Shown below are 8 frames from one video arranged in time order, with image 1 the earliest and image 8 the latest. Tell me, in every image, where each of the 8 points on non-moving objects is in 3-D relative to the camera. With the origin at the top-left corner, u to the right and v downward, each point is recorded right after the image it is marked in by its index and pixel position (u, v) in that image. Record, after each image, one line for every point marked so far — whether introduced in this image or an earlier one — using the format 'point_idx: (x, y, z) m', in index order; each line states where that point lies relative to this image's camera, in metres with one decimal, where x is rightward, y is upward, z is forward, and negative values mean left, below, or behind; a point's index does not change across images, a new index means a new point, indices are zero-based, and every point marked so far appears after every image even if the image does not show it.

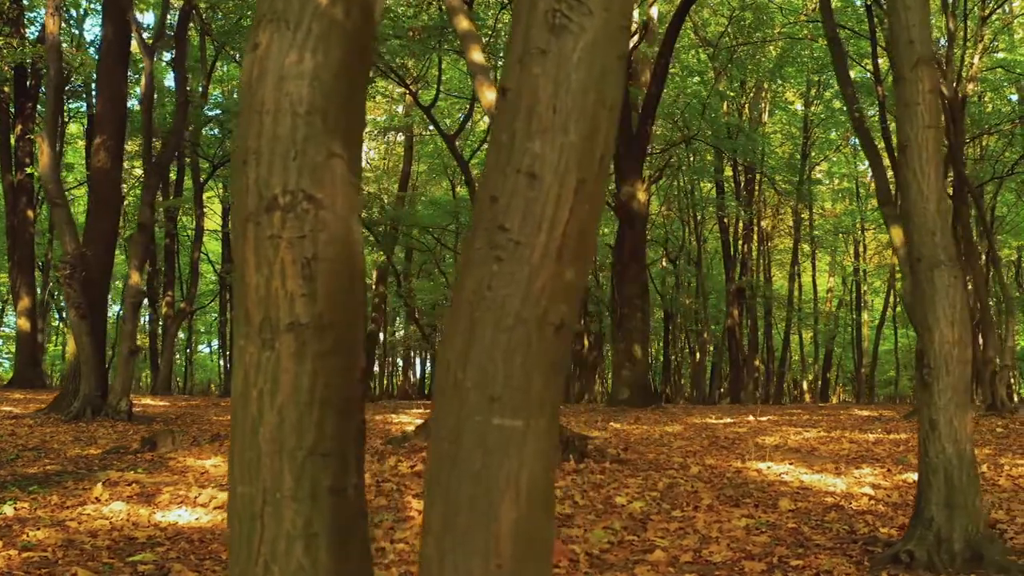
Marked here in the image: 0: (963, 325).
0: (+2.3, -0.2, +3.9) m
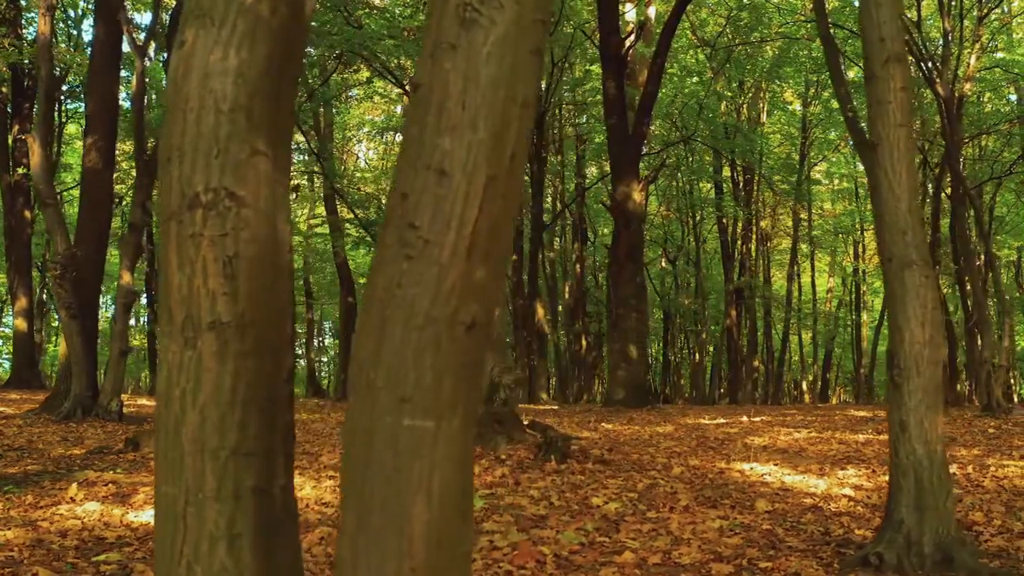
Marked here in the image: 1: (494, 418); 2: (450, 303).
0: (+2.1, -0.2, +3.9) m
1: (-0.2, -1.4, +8.0) m
2: (-0.1, 0.0, +1.6) m
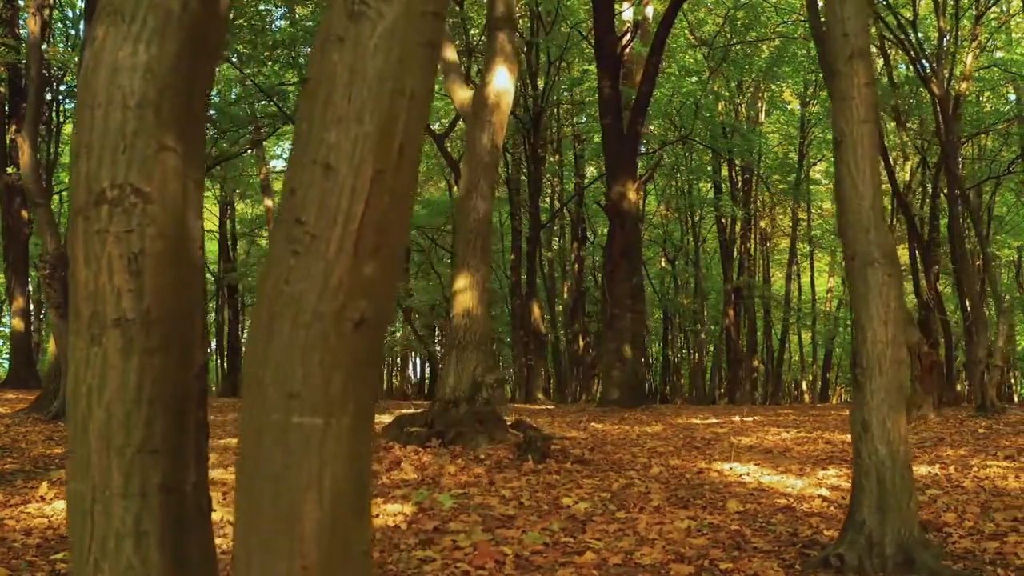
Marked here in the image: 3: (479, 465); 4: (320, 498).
0: (+1.9, -0.2, +3.9) m
1: (-0.4, -1.3, +8.0) m
2: (-0.4, 0.0, +1.6) m
3: (-0.3, -1.5, +6.6) m
4: (-0.4, -0.4, +1.6) m
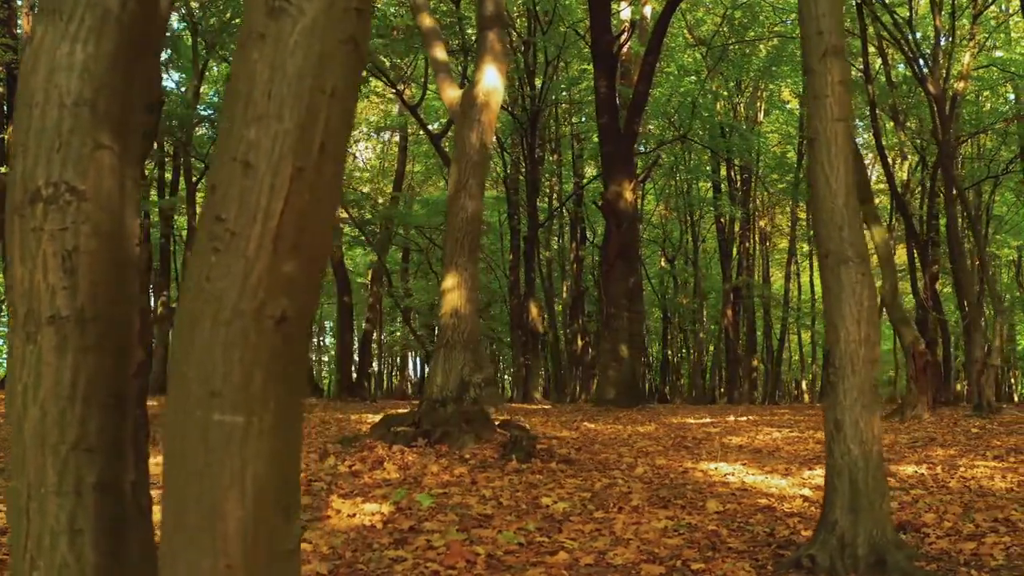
0: (+1.8, -0.2, +3.8) m
1: (-0.5, -1.3, +8.0) m
2: (-0.5, 0.0, +1.5) m
3: (-0.4, -1.5, +6.5) m
4: (-0.6, -0.4, +1.6) m
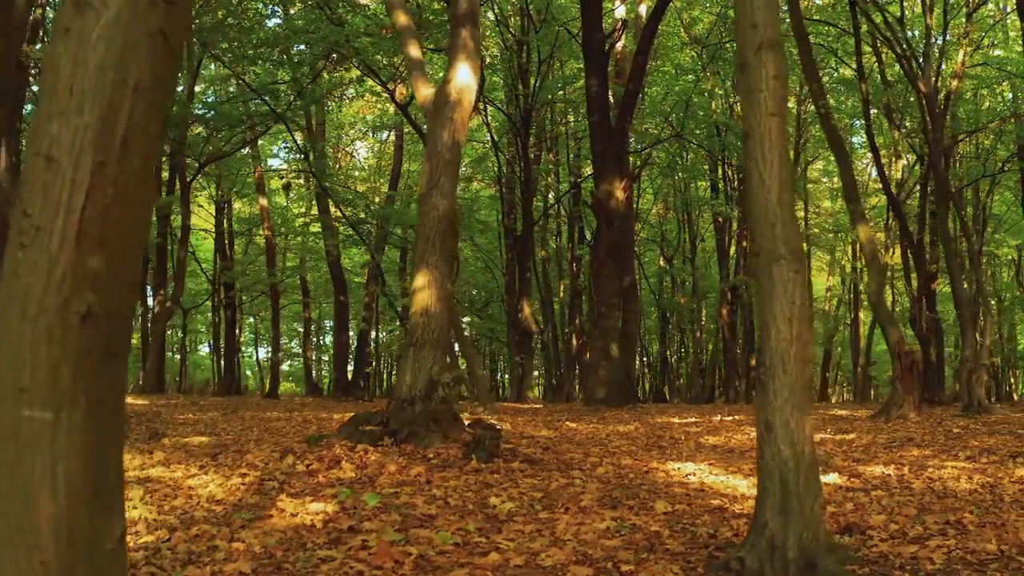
0: (+1.4, -0.2, +3.8) m
1: (-0.8, -1.3, +7.9) m
2: (-0.9, 0.0, +1.5) m
3: (-0.8, -1.5, +6.5) m
4: (-0.9, -0.4, +1.6) m
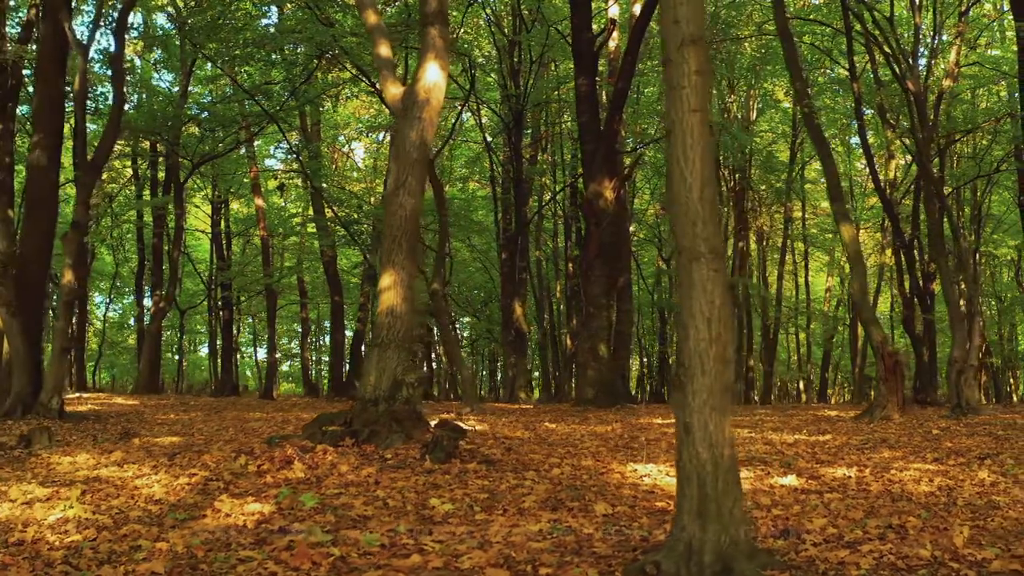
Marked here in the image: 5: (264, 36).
0: (+1.0, -0.2, +3.7) m
1: (-1.2, -1.3, +7.9) m
2: (-1.3, 0.0, +1.5) m
3: (-1.1, -1.5, +6.5) m
4: (-1.4, -0.4, +1.5) m
5: (-4.9, +5.1, +15.4) m
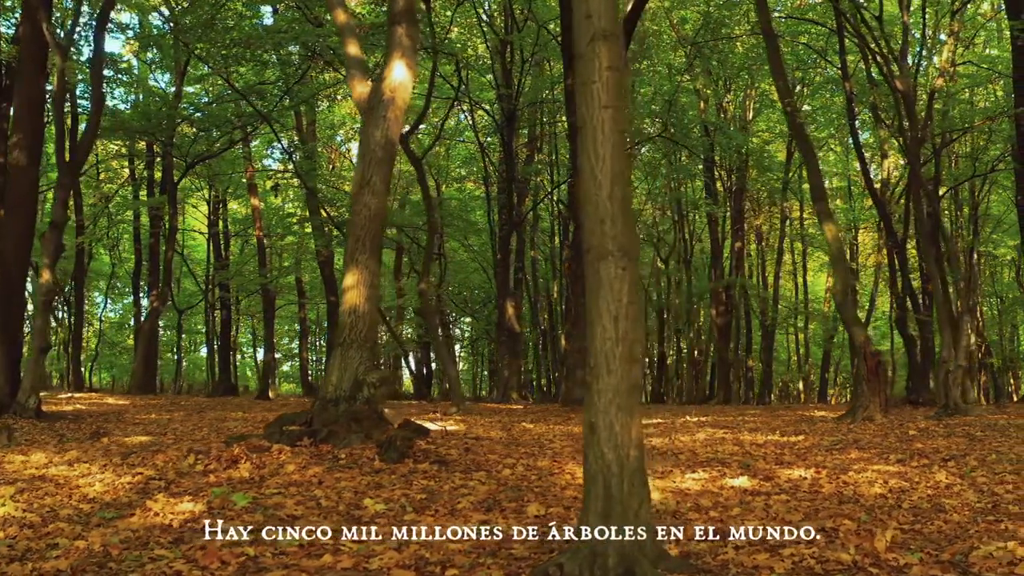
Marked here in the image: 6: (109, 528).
0: (+0.6, -0.2, +3.7) m
1: (-1.6, -1.3, +7.9) m
2: (-1.8, 0.0, +1.5) m
3: (-1.6, -1.5, +6.4) m
4: (-1.9, -0.4, +1.5) m
5: (-5.2, +5.1, +15.4) m
6: (-2.4, -1.4, +4.6) m
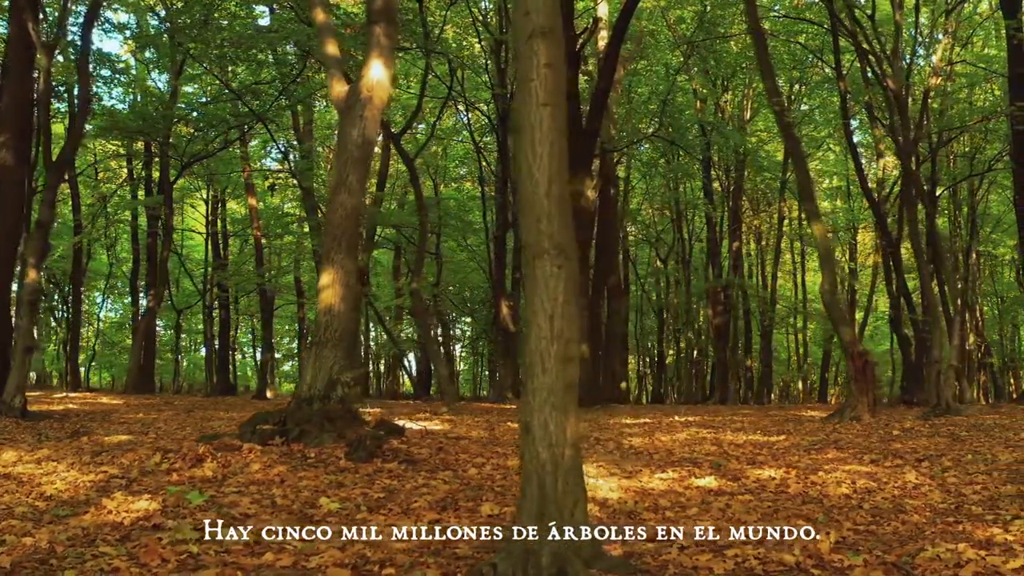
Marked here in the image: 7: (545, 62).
0: (+0.3, -0.1, +3.7) m
1: (-1.9, -1.3, +7.9) m
2: (-2.1, 0.0, +1.5) m
3: (-1.8, -1.5, +6.4) m
4: (-2.2, -0.4, +1.5) m
5: (-5.4, +5.1, +15.4) m
6: (-2.7, -1.4, +4.6) m
7: (+0.2, +1.1, +3.8) m
